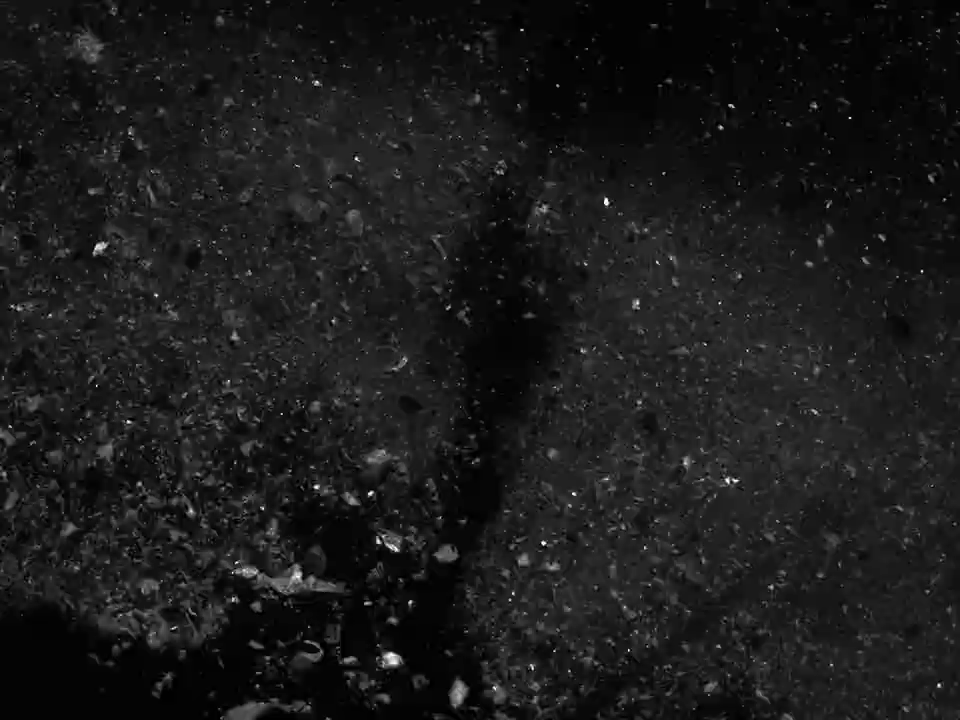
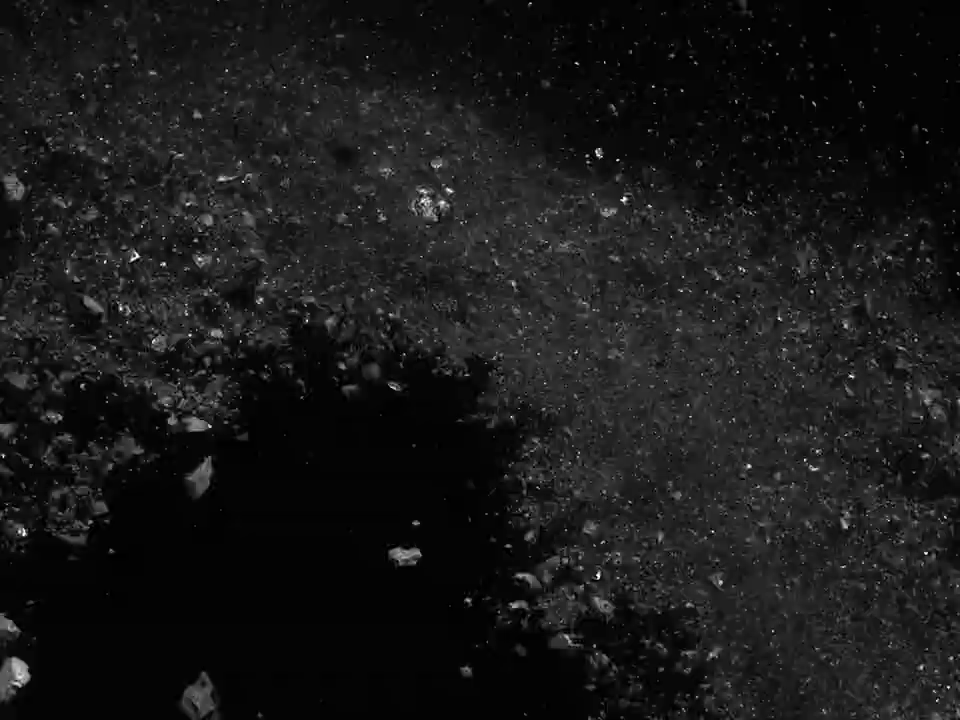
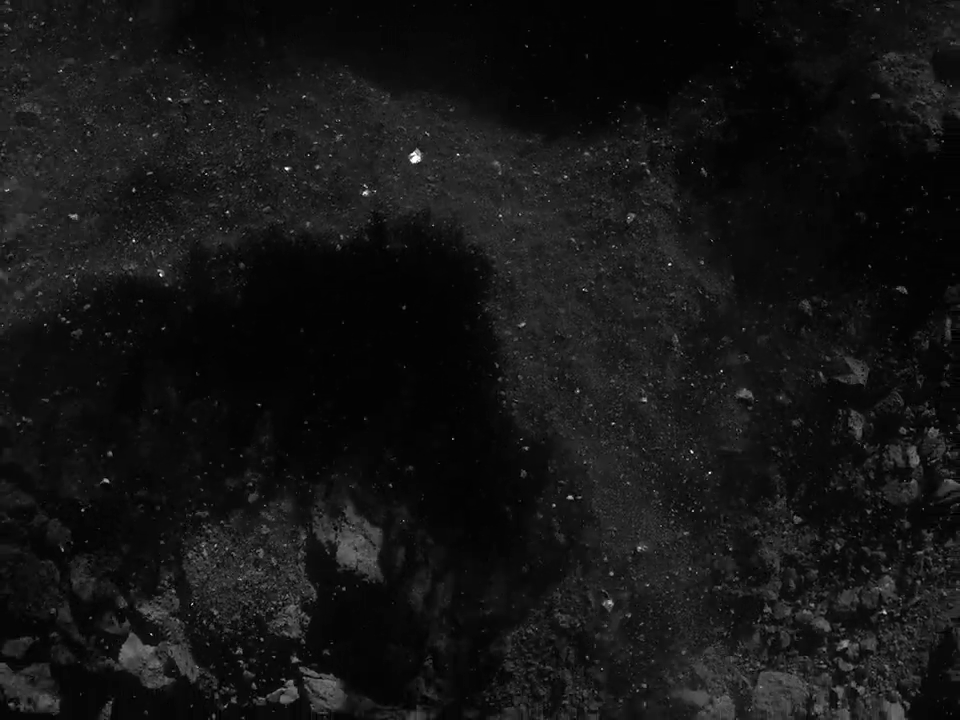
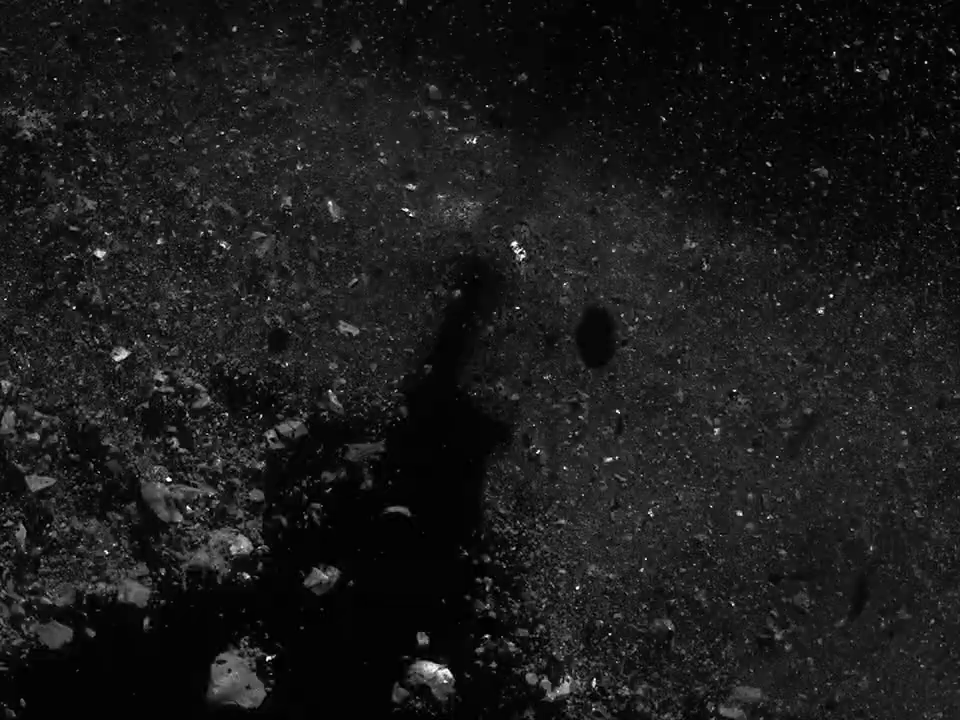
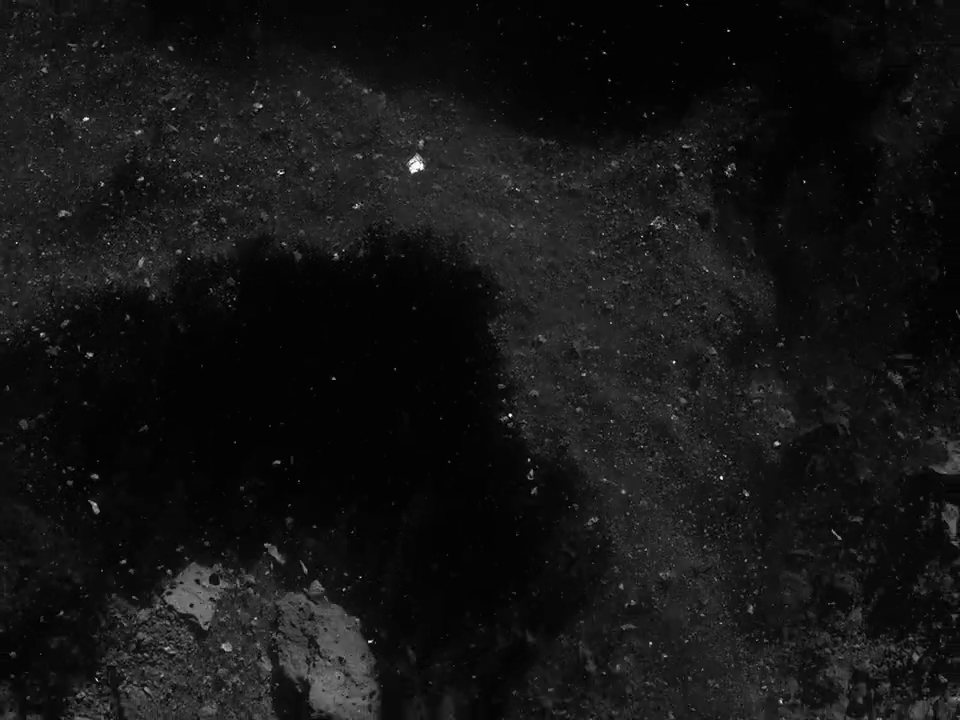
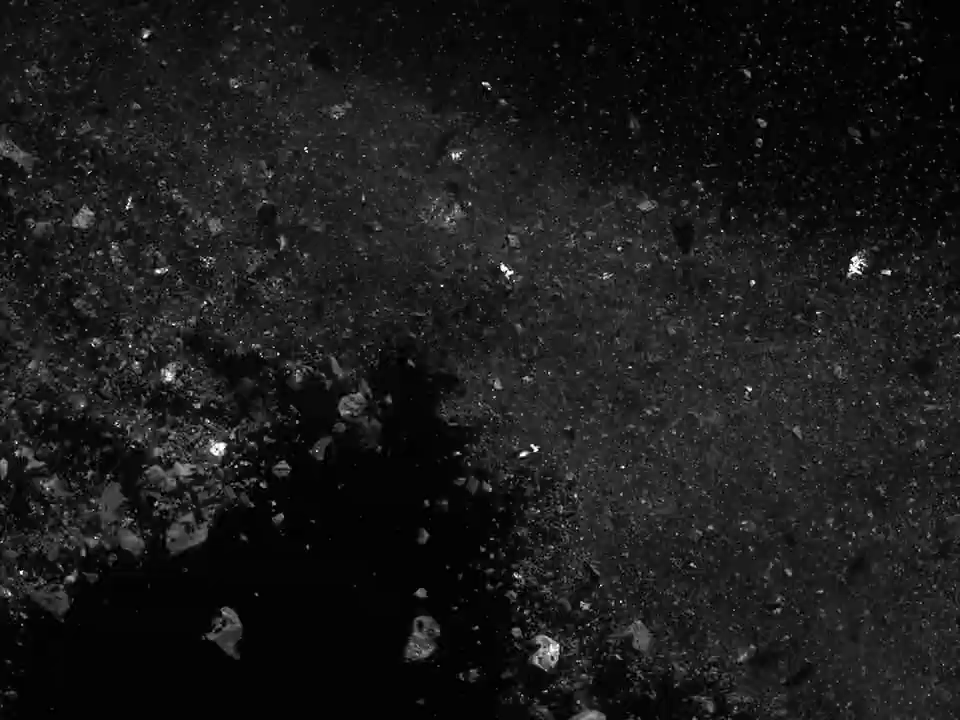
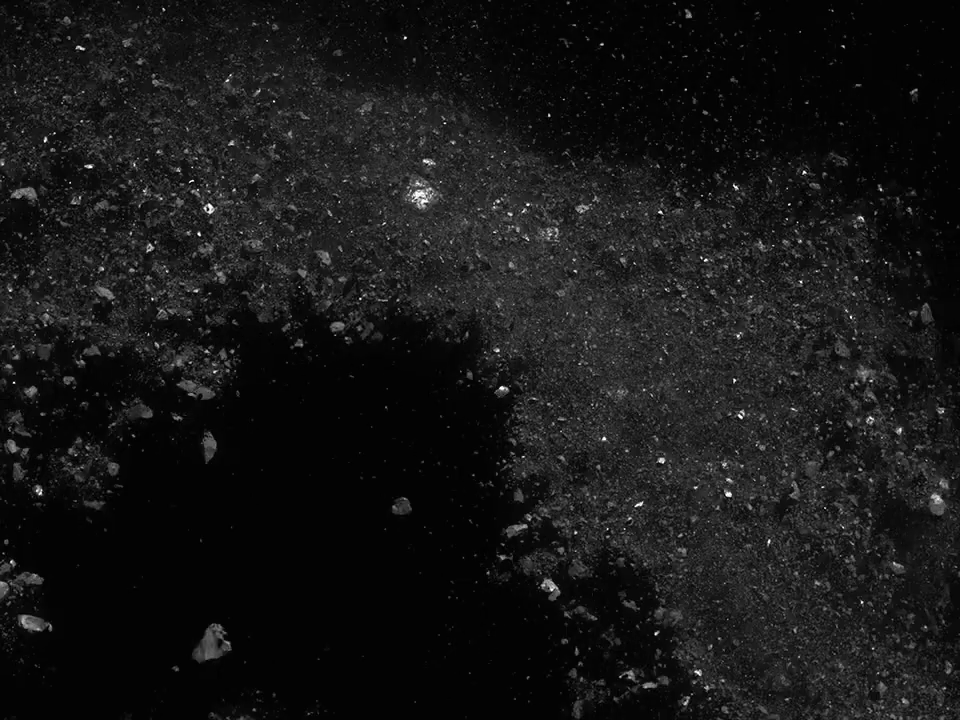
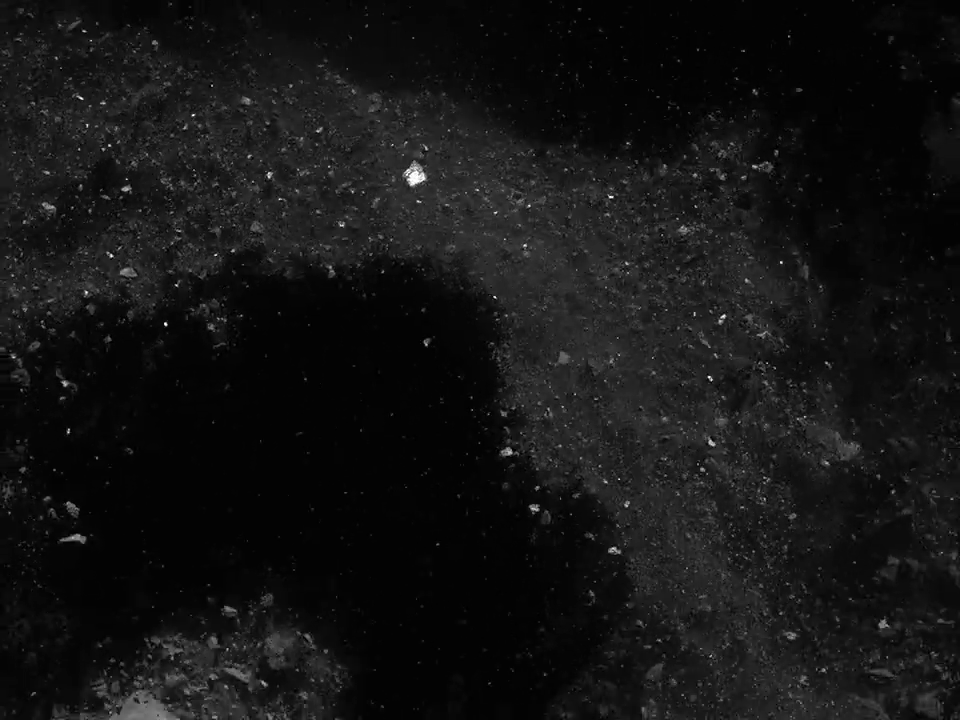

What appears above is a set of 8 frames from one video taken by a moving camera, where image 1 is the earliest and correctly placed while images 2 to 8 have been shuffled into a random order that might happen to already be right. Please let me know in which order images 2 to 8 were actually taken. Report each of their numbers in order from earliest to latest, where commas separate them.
4, 6, 2, 7, 8, 5, 3
